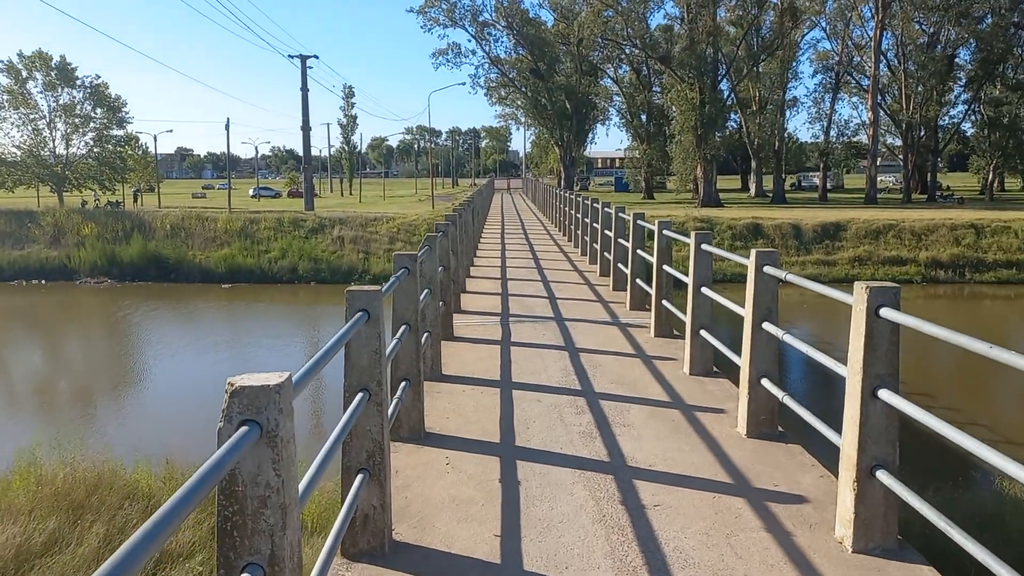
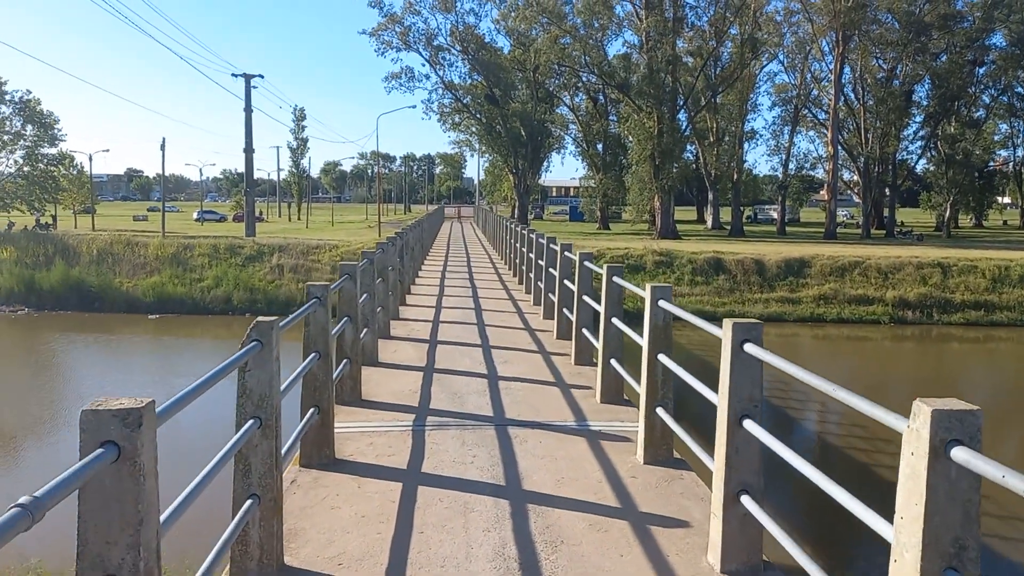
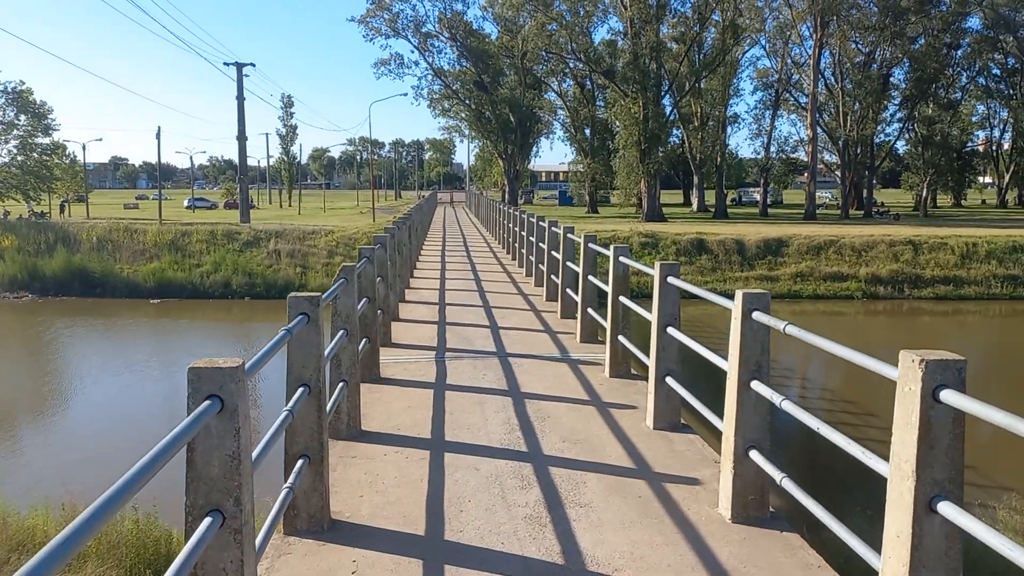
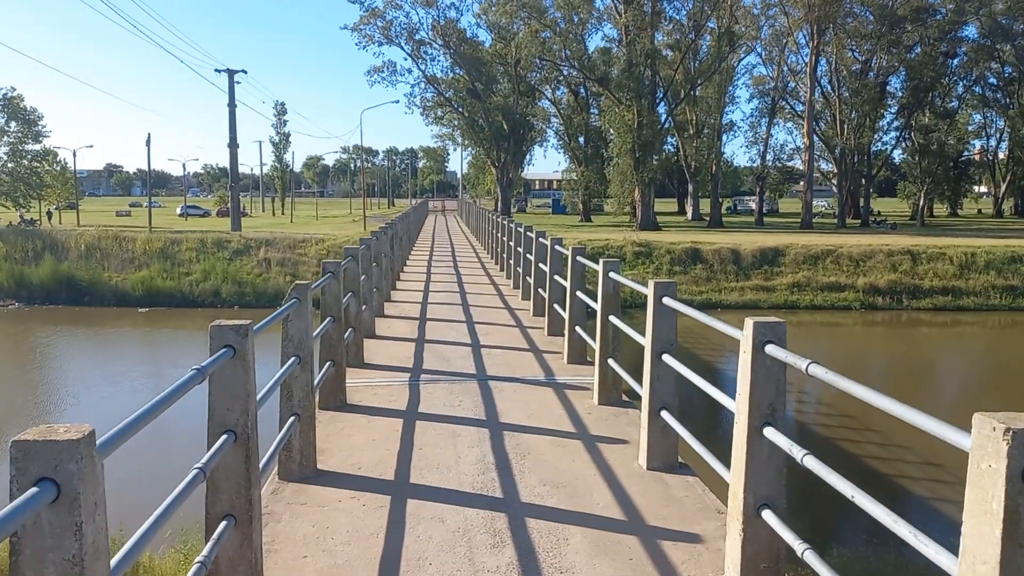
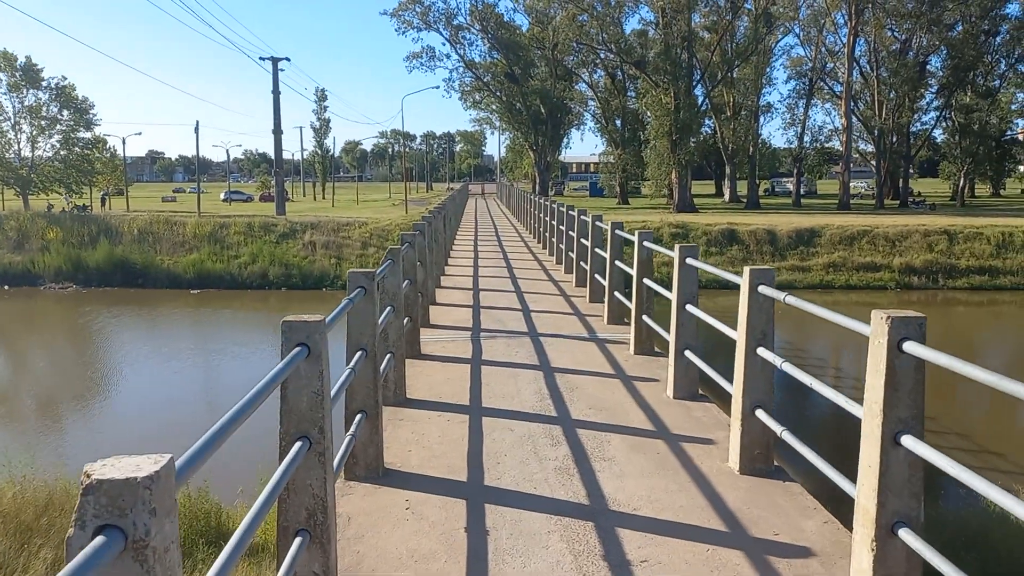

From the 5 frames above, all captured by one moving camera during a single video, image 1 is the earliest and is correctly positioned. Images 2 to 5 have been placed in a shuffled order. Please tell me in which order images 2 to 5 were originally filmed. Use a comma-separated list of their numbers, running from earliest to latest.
5, 3, 4, 2
